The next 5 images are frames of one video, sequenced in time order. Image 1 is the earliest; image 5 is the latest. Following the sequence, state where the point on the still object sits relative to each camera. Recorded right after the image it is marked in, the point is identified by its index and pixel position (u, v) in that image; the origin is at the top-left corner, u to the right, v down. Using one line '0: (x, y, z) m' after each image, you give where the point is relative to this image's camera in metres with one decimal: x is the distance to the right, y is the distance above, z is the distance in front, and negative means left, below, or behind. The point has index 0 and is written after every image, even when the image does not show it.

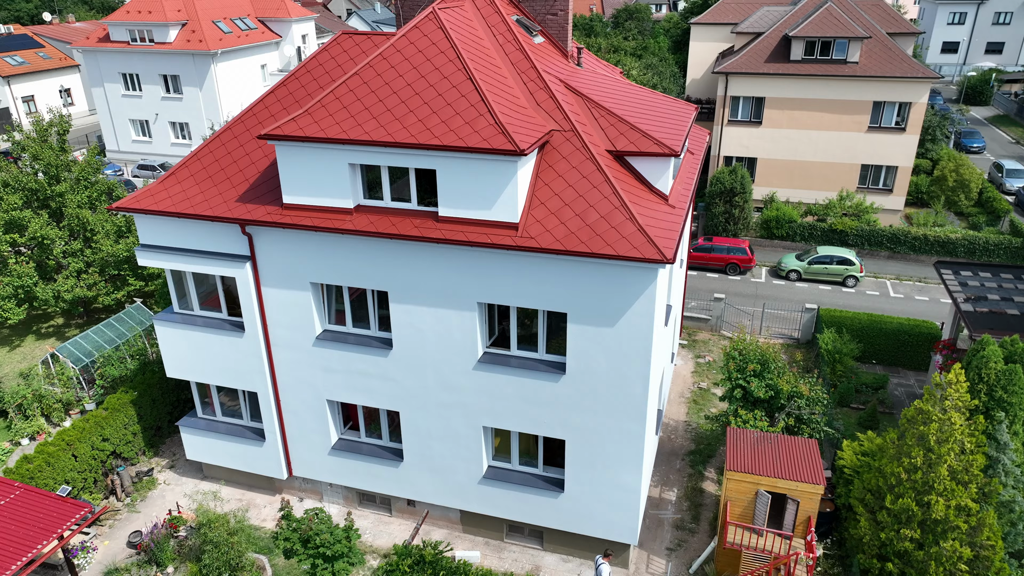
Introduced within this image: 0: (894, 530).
0: (+8.2, -5.2, +15.2) m
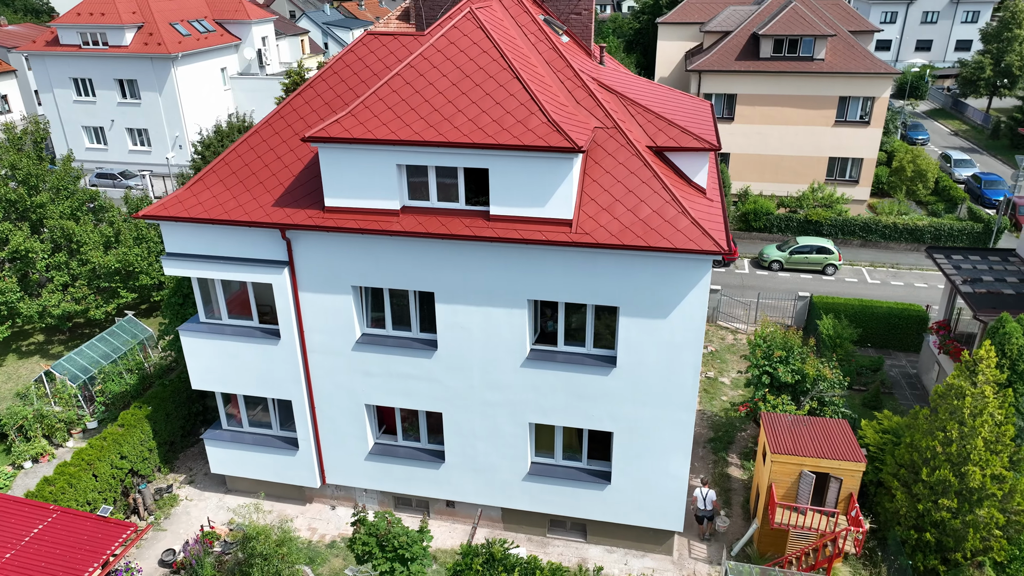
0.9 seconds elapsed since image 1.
0: (+9.5, -4.8, +16.0) m
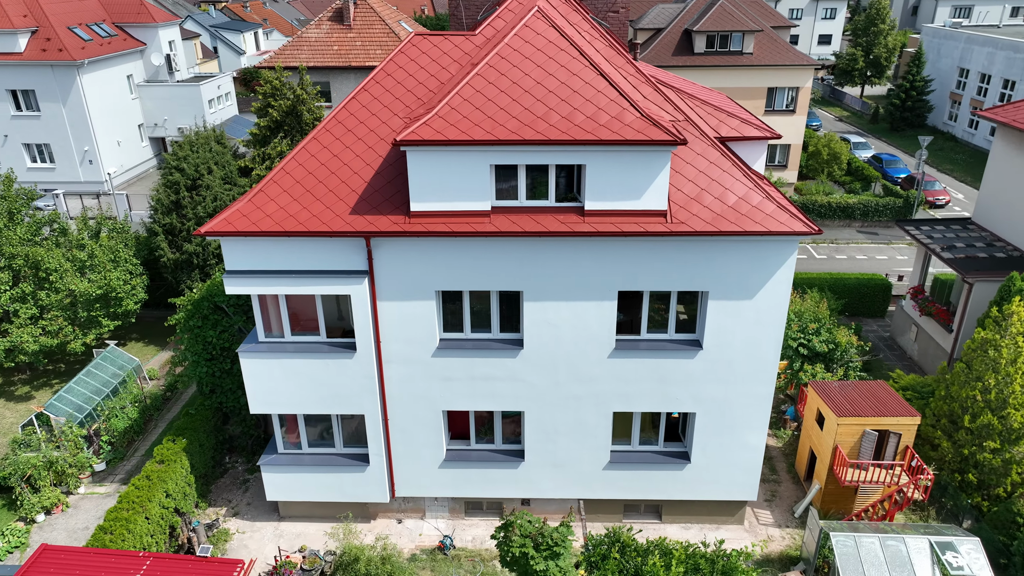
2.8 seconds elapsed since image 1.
0: (+11.7, -4.0, +17.9) m
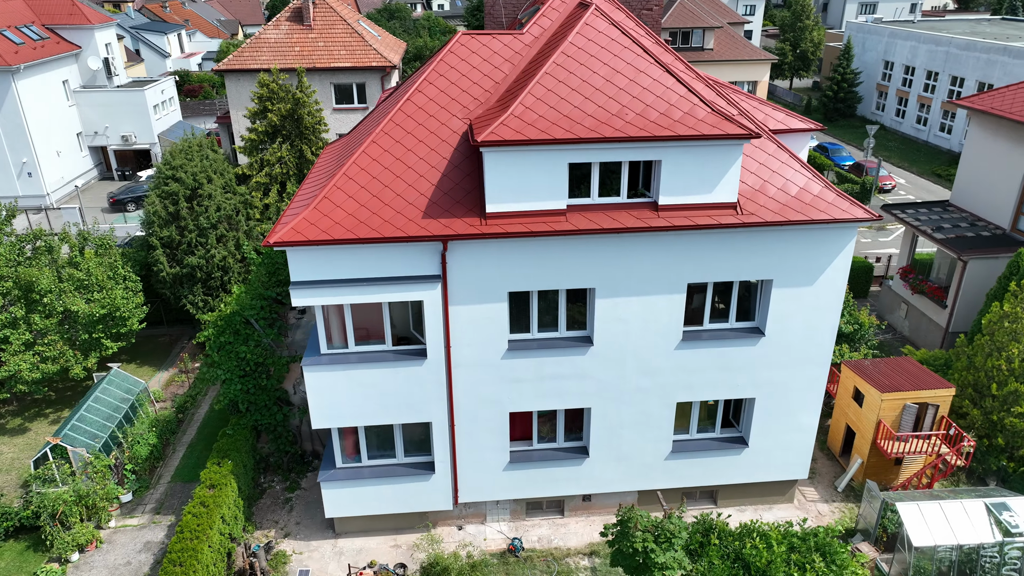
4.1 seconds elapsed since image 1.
0: (+13.3, -3.3, +19.2) m
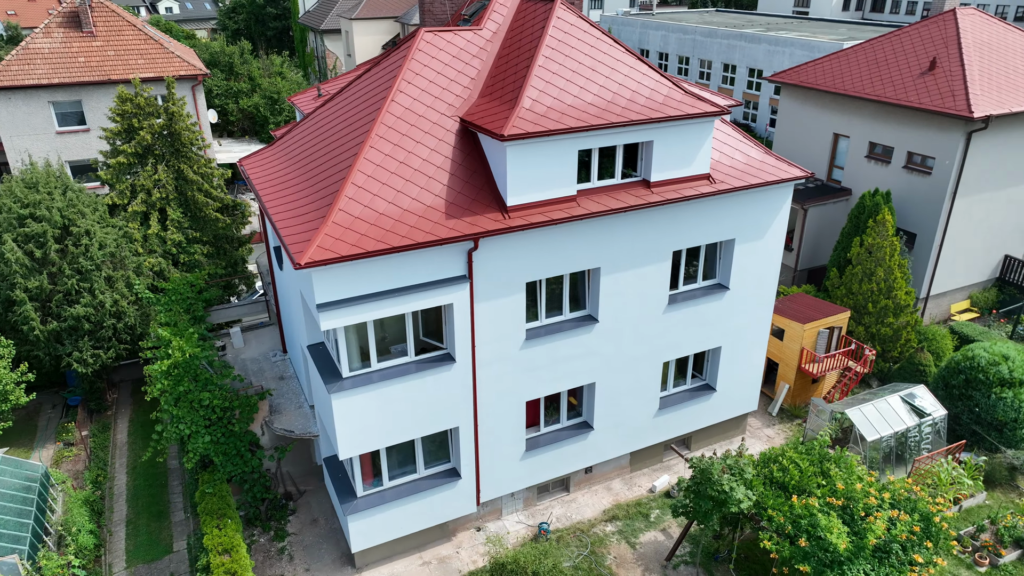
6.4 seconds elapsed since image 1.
0: (+12.3, -1.2, +23.8) m
